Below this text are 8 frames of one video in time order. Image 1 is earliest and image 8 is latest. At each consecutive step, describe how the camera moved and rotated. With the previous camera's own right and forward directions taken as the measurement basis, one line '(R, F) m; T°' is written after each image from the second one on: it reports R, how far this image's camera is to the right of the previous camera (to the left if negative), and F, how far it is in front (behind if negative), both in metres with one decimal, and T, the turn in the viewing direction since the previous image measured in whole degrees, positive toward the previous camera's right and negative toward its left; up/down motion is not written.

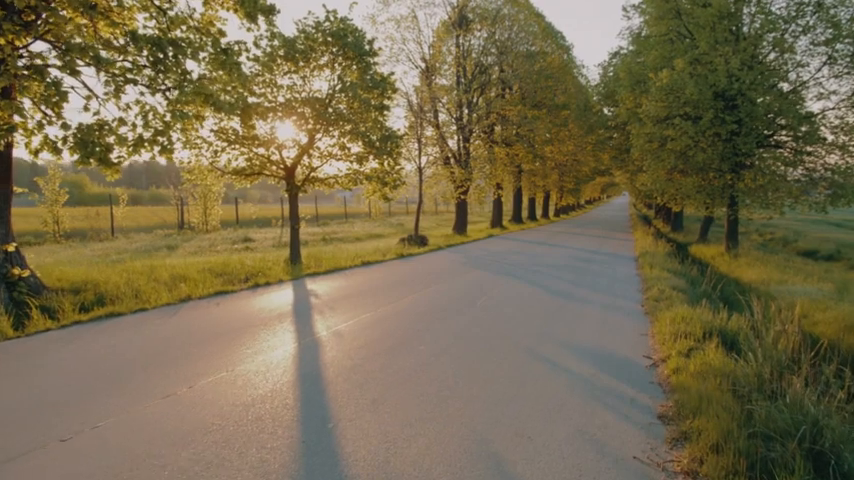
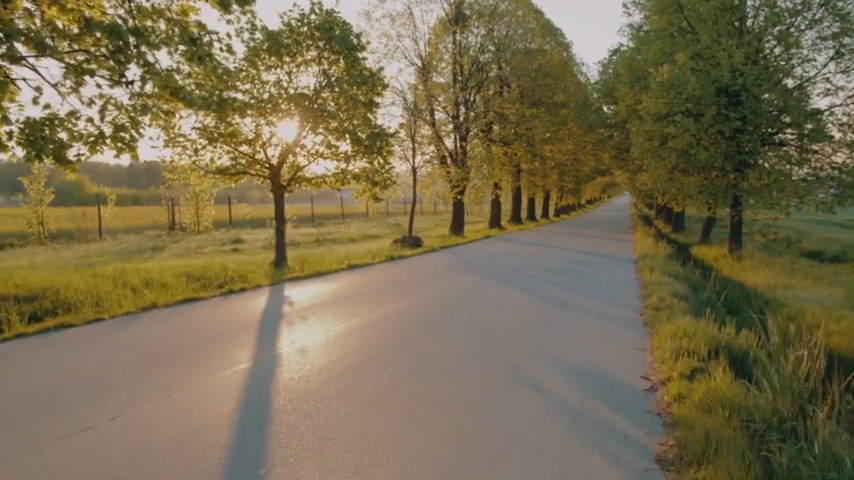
(+0.3, +0.6) m; 0°
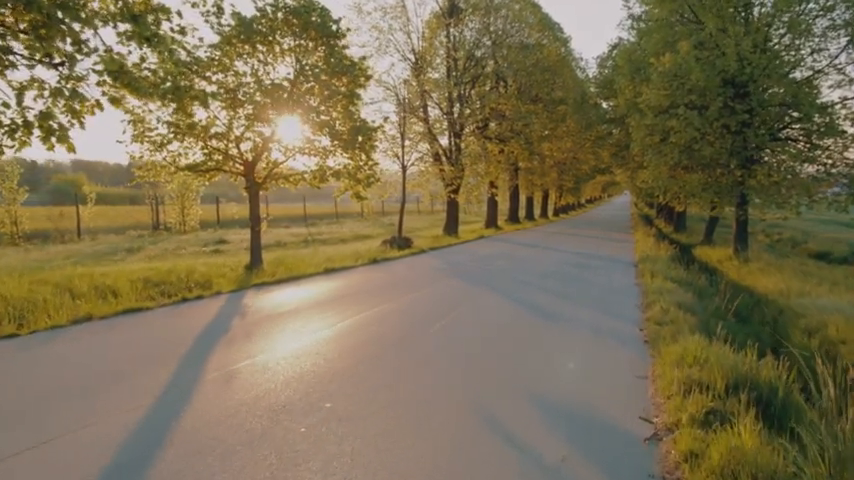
(+0.4, +0.9) m; 0°
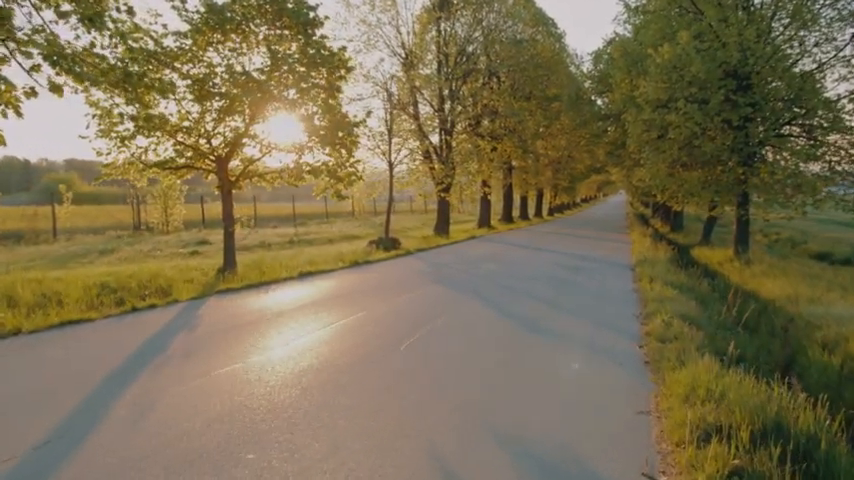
(+0.3, +0.8) m; 0°
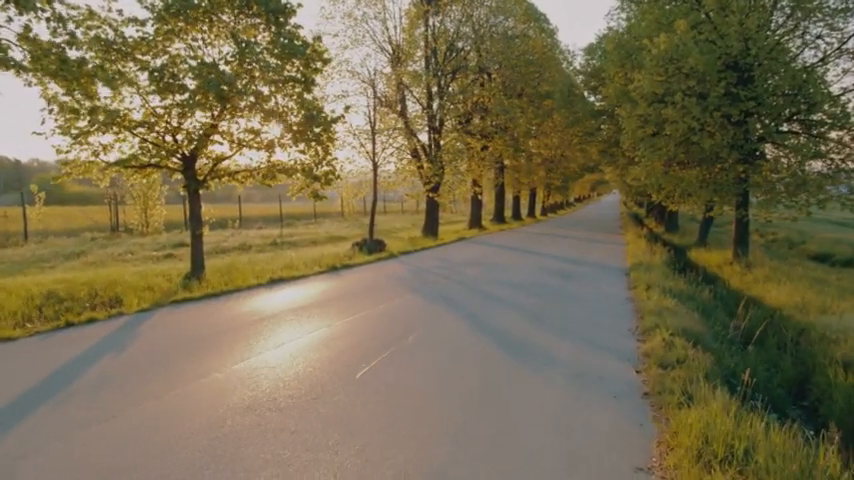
(+0.3, +0.8) m; +1°
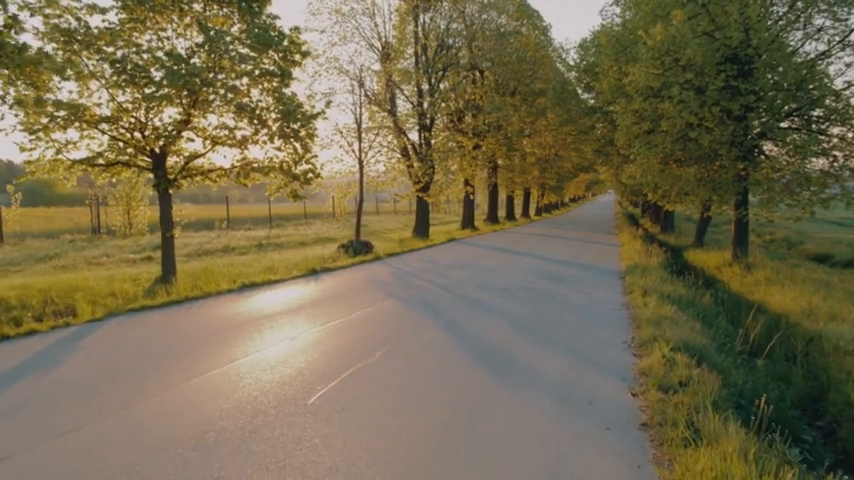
(+0.2, +0.6) m; 0°
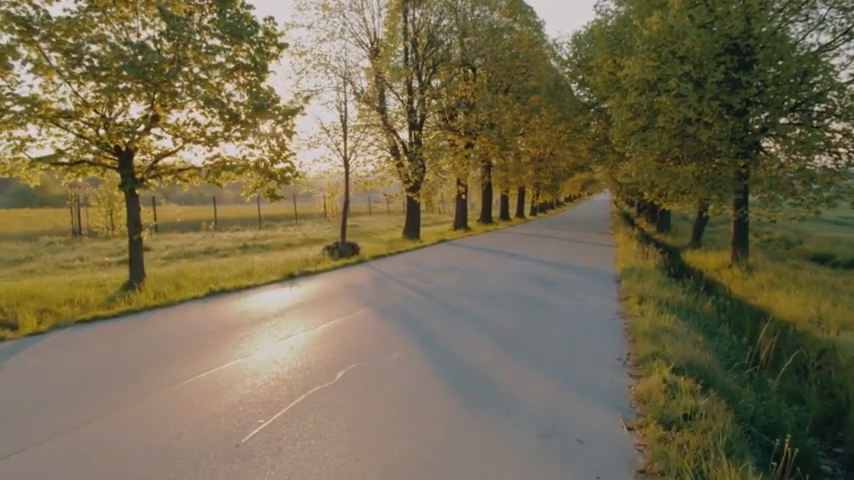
(+0.3, +0.6) m; 0°
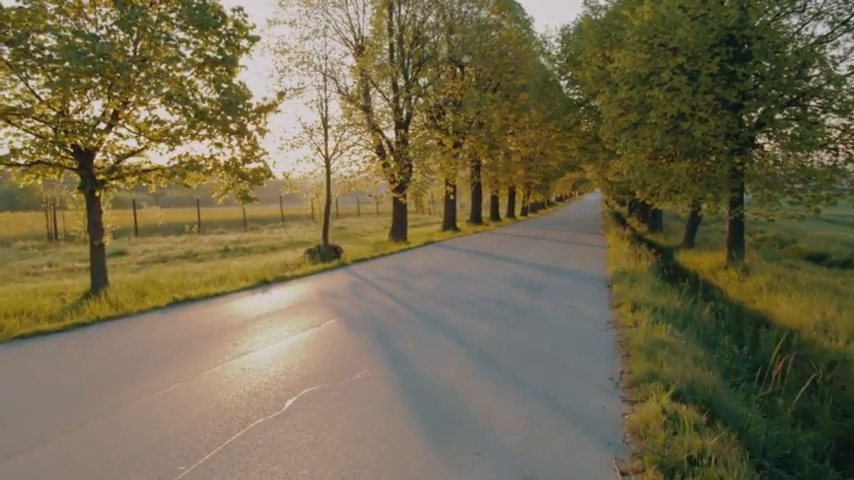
(+0.2, +0.6) m; +1°
